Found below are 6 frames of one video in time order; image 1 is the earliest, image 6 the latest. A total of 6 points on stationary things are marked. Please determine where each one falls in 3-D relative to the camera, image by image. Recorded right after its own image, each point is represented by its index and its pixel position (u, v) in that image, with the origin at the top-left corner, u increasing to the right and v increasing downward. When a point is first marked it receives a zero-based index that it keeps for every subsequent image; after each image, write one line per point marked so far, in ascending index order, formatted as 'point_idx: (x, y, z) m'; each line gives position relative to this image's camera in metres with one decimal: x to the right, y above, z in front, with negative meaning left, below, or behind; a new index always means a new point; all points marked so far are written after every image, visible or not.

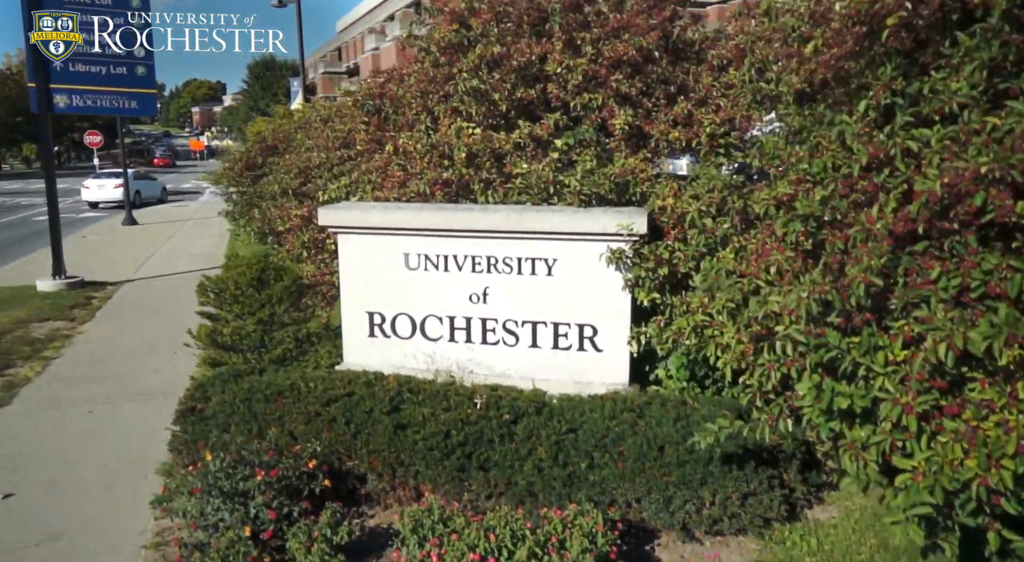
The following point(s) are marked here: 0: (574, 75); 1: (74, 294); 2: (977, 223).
0: (+0.4, +1.3, +4.8) m
1: (-4.7, -0.1, +8.4) m
2: (+1.2, +0.1, +2.0) m
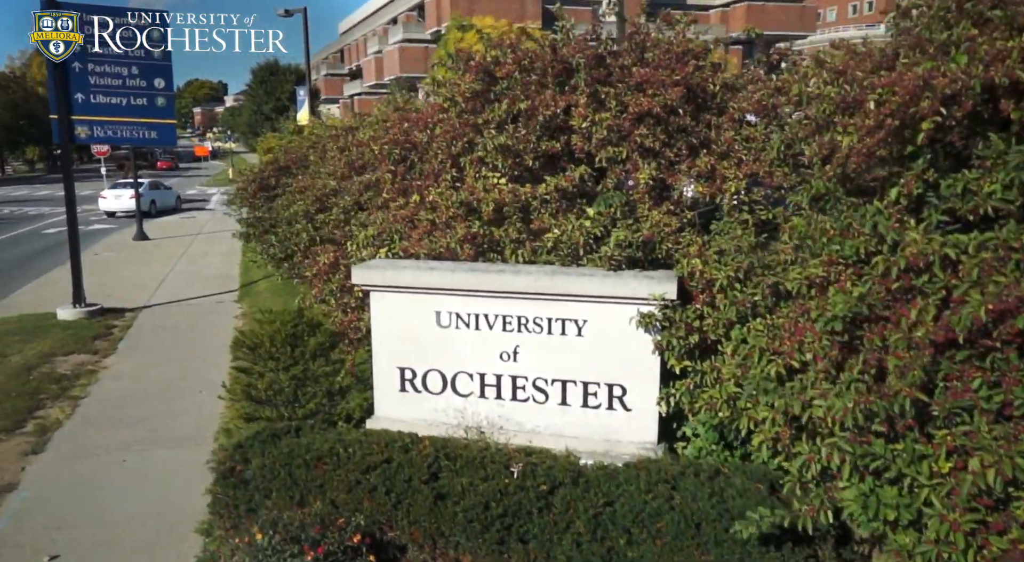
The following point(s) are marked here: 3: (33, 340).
0: (+0.6, +0.9, +4.9) m
1: (-4.5, -0.5, +8.5) m
2: (+1.3, -0.2, +2.1) m
3: (-4.7, -0.6, +7.8) m
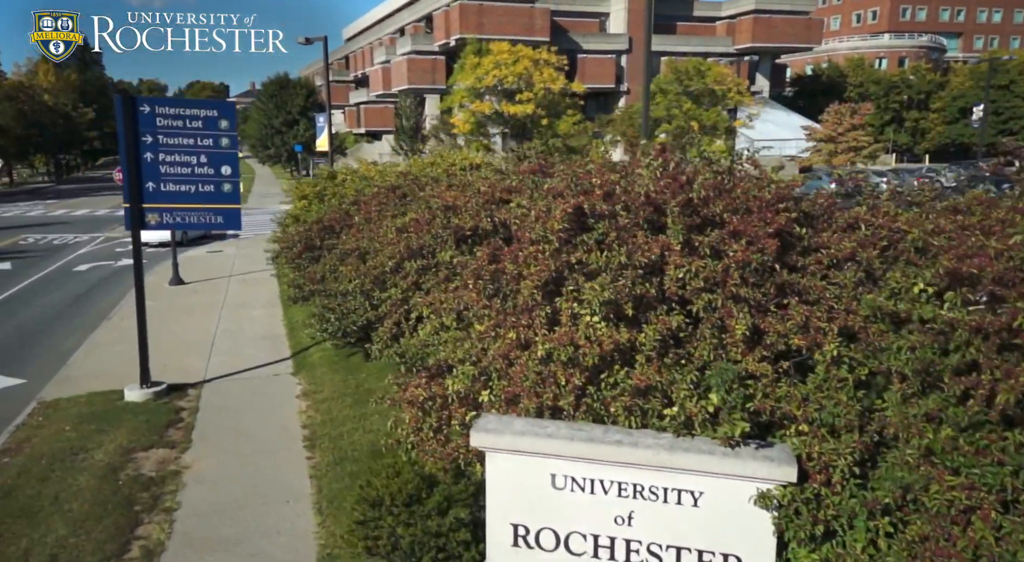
0: (+1.2, 0.0, +5.1) m
1: (-3.9, -1.4, +8.7) m
2: (+2.0, -1.1, +2.3) m
3: (-4.1, -1.5, +7.9) m
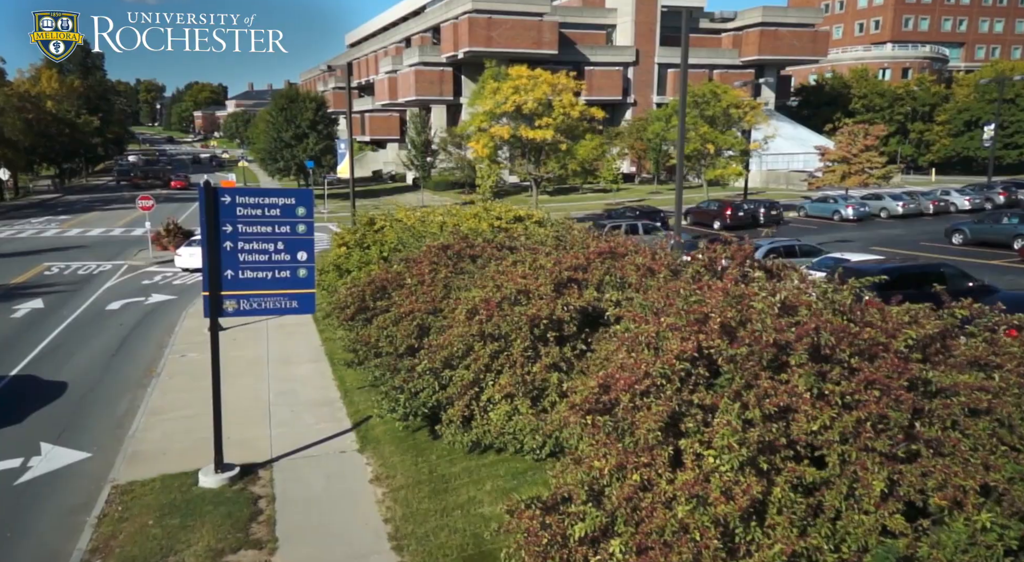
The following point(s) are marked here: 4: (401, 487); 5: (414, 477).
0: (+2.1, -1.0, +5.1) m
1: (-3.0, -2.4, +8.7) m
2: (+2.8, -2.1, +2.3) m
3: (-3.2, -2.5, +7.9) m
4: (-1.2, -2.3, +8.8) m
5: (-1.1, -2.3, +9.0) m
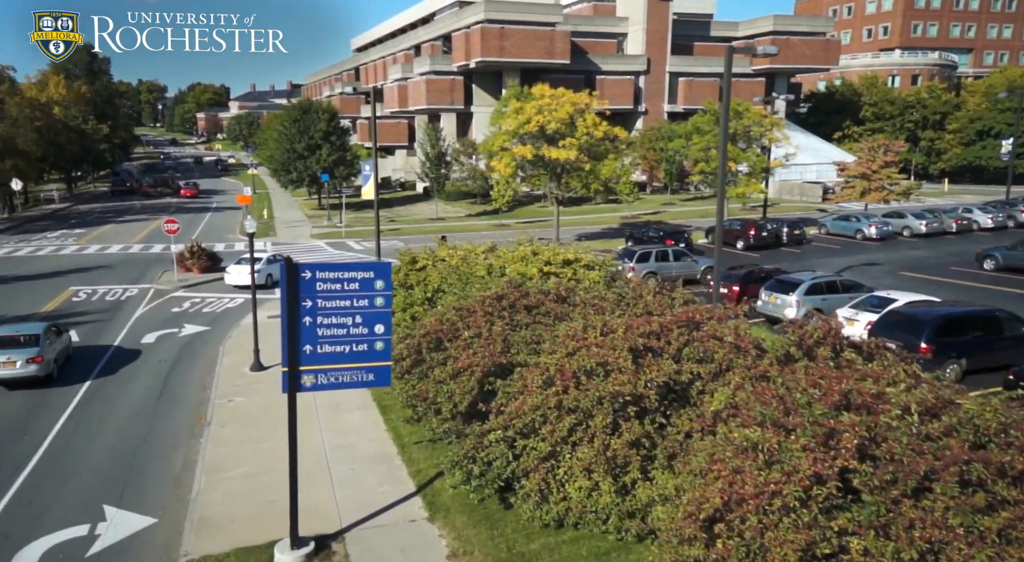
0: (+2.9, -1.8, +4.9) m
1: (-2.1, -3.2, +8.5) m
2: (+3.7, -2.9, +2.1) m
3: (-2.3, -3.3, +7.8) m
4: (-0.3, -3.1, +8.7) m
5: (-0.2, -3.1, +8.8) m
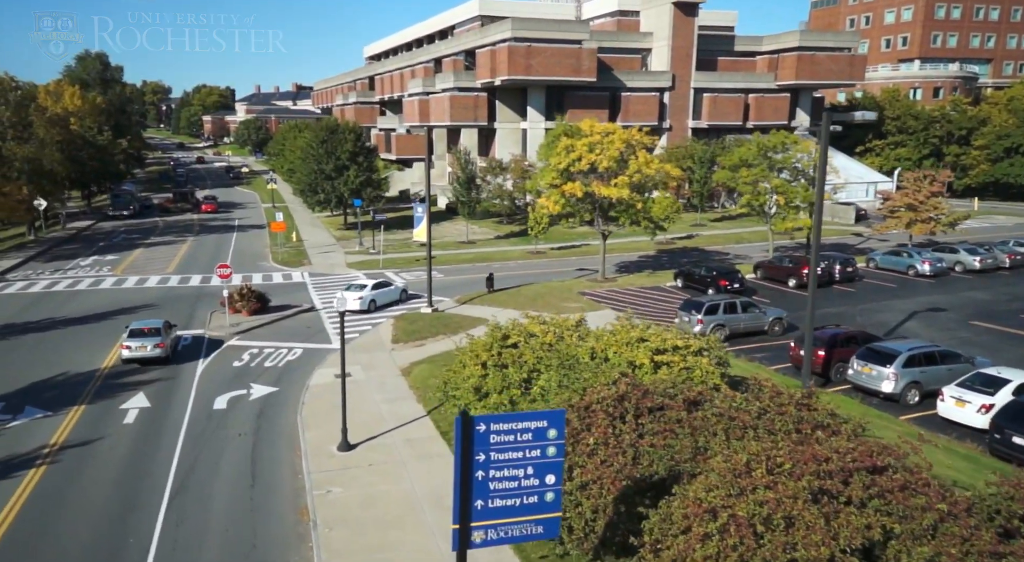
0: (+4.8, -3.4, +4.3) m
1: (-0.2, -4.8, +8.0) m
2: (+5.6, -4.4, +1.5) m
3: (-0.4, -4.9, +7.2) m
4: (+1.6, -4.7, +8.1) m
5: (+1.7, -4.7, +8.3) m
